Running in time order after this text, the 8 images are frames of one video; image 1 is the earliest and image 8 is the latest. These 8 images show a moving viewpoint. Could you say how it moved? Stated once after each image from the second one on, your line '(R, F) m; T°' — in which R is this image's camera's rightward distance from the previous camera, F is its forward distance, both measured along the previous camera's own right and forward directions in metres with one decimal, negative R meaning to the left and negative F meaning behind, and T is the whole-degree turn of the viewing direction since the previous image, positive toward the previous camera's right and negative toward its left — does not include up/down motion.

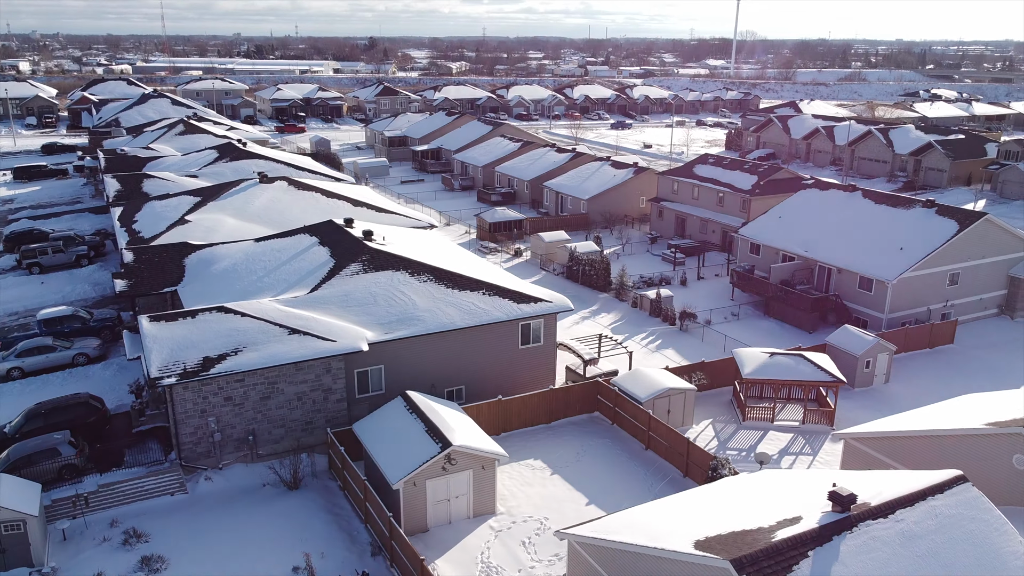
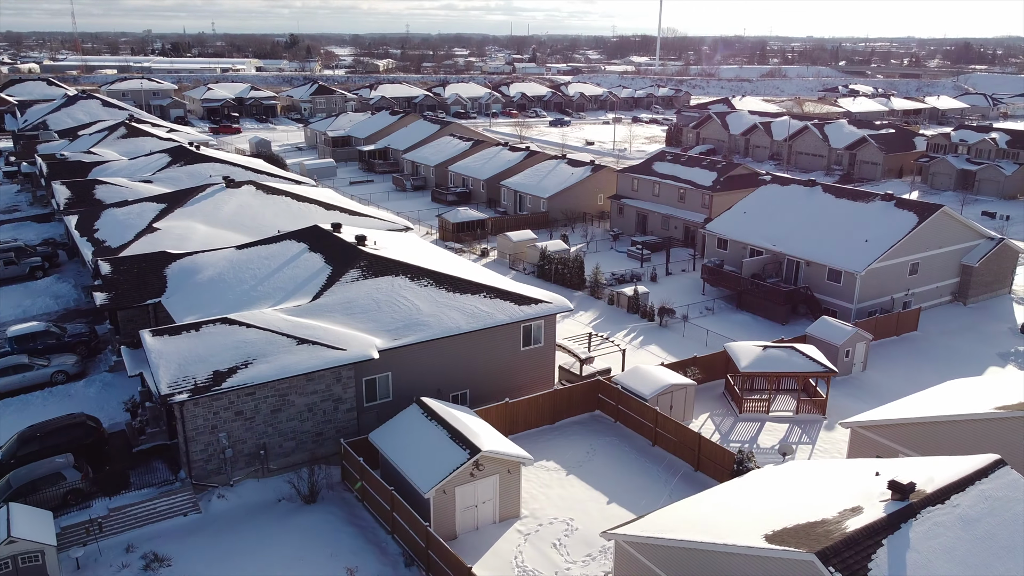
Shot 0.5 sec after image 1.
(-2.0, +0.1) m; +5°
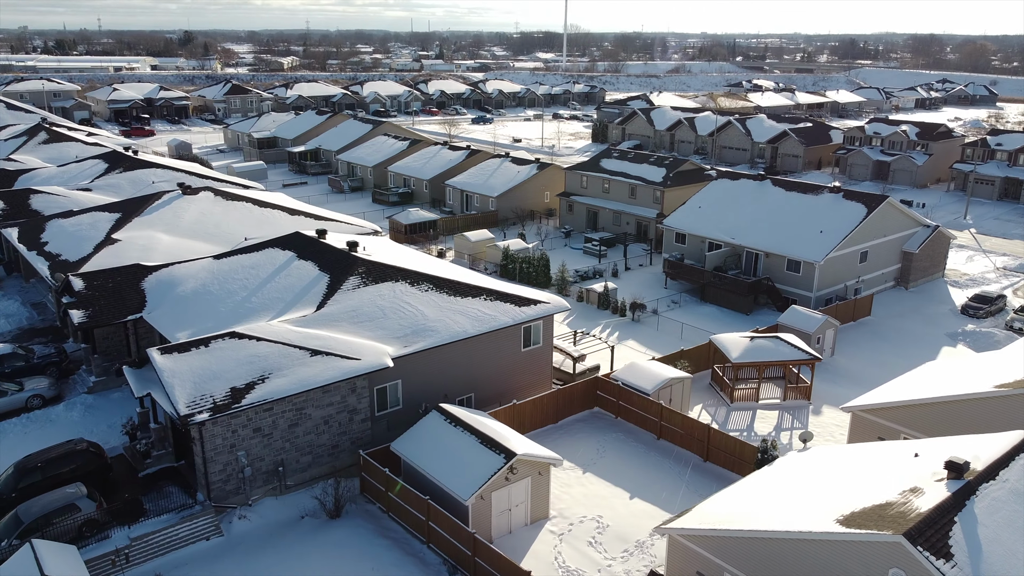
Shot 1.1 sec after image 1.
(-2.5, +0.1) m; +6°
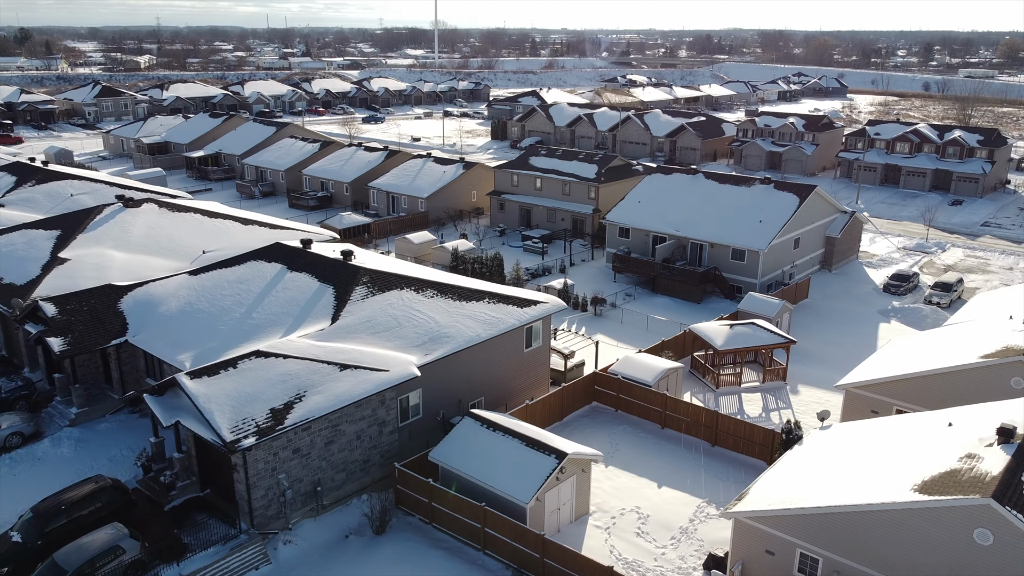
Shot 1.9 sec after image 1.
(-3.5, +0.1) m; +9°
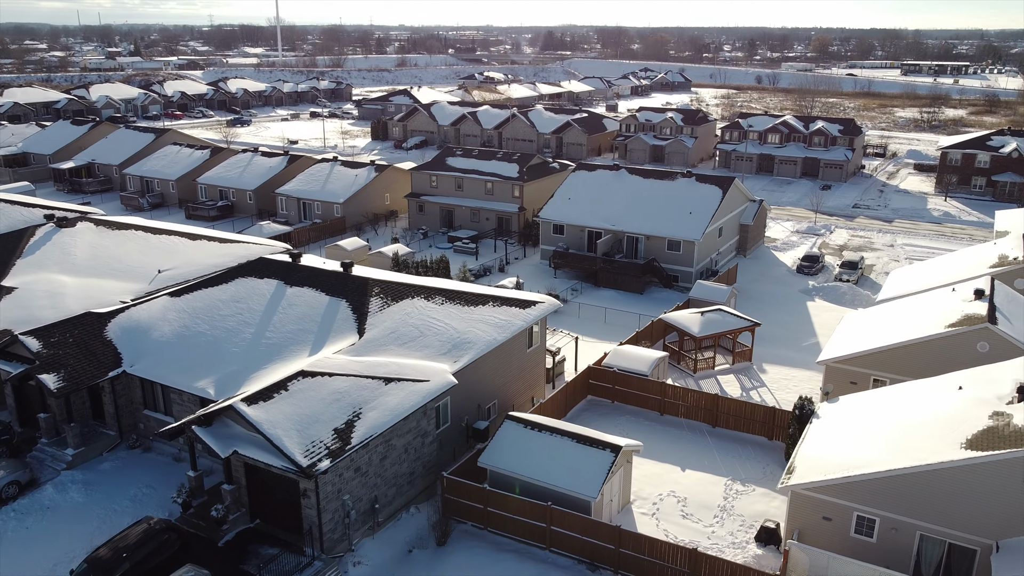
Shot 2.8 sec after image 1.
(-4.2, +0.1) m; +10°
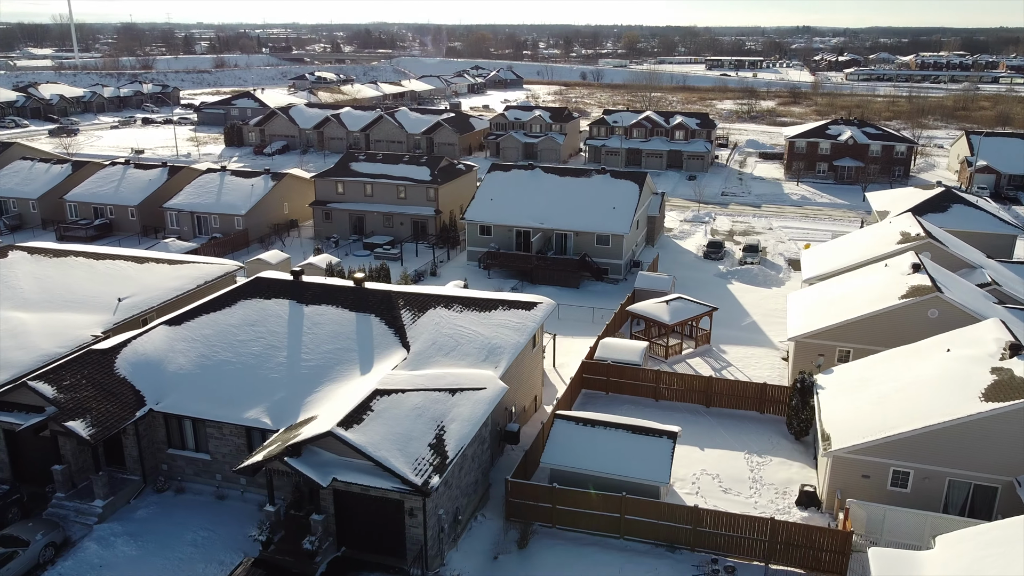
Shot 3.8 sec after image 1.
(-5.1, +0.1) m; +12°
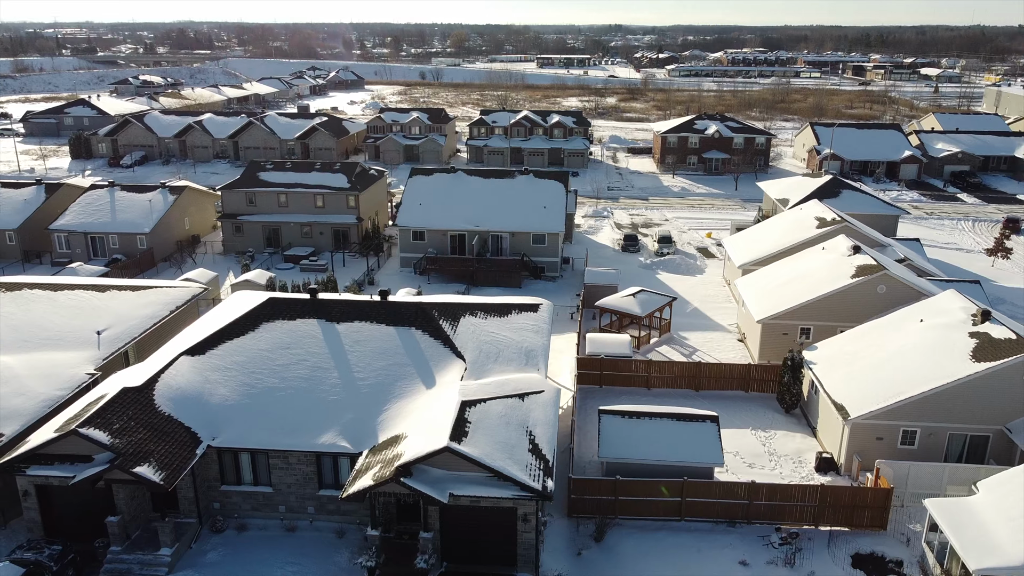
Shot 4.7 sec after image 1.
(-5.0, +0.1) m; +12°
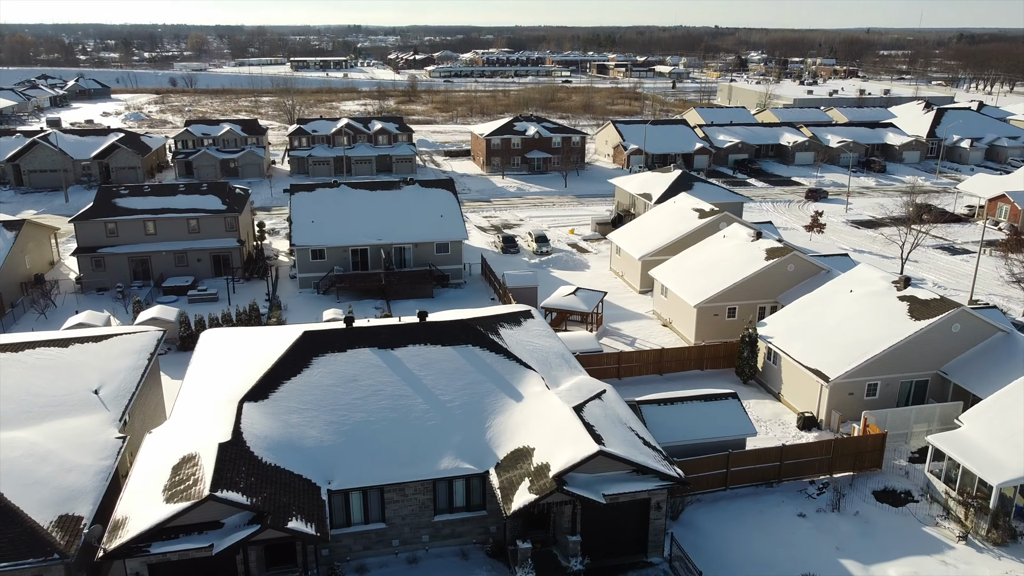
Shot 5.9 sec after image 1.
(-7.2, +0.2) m; +17°
